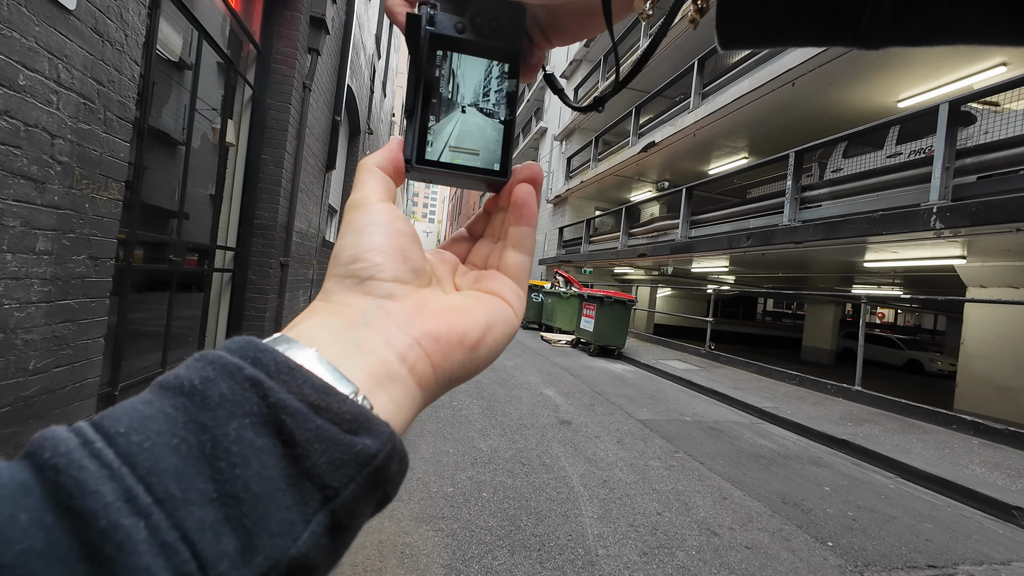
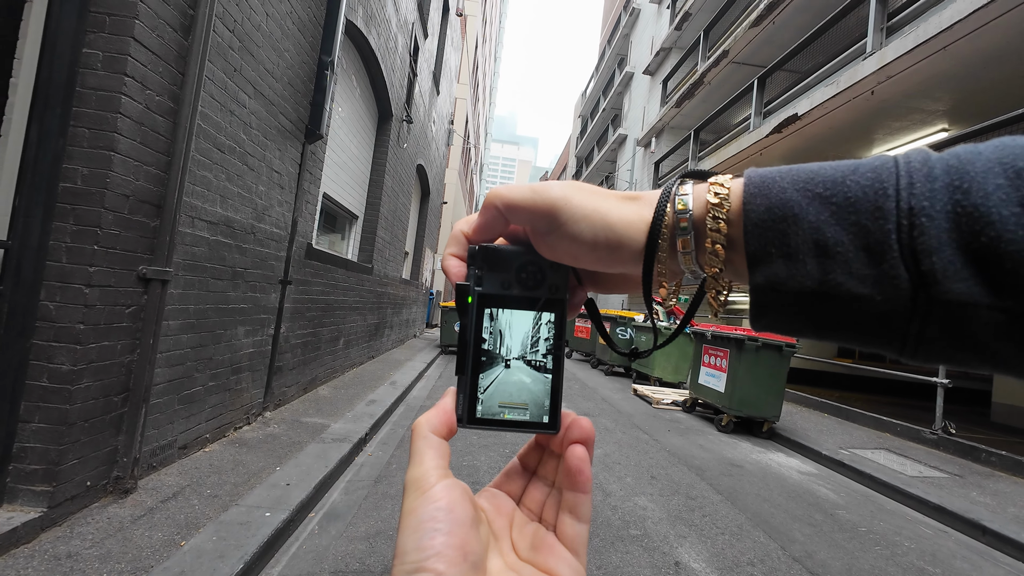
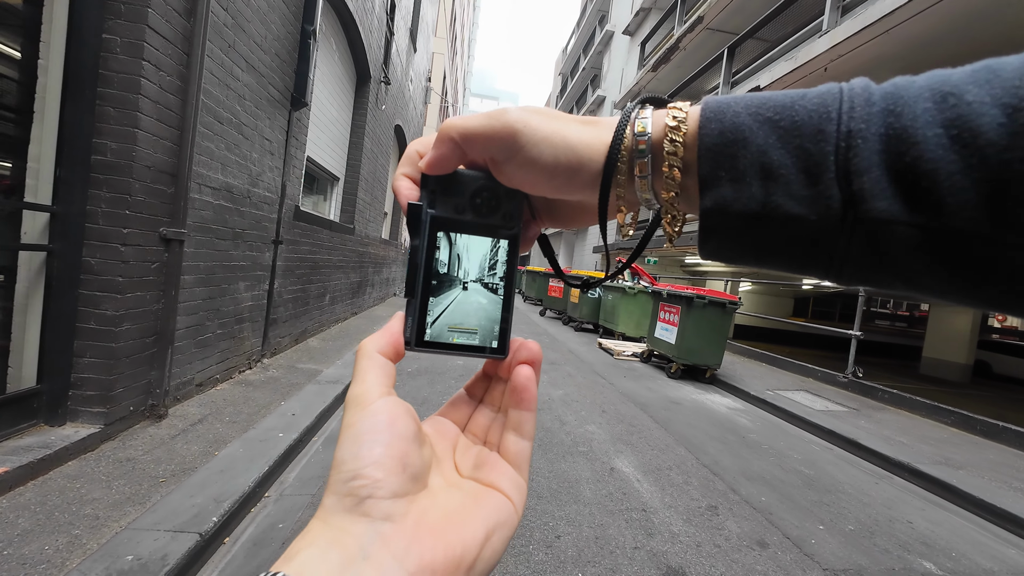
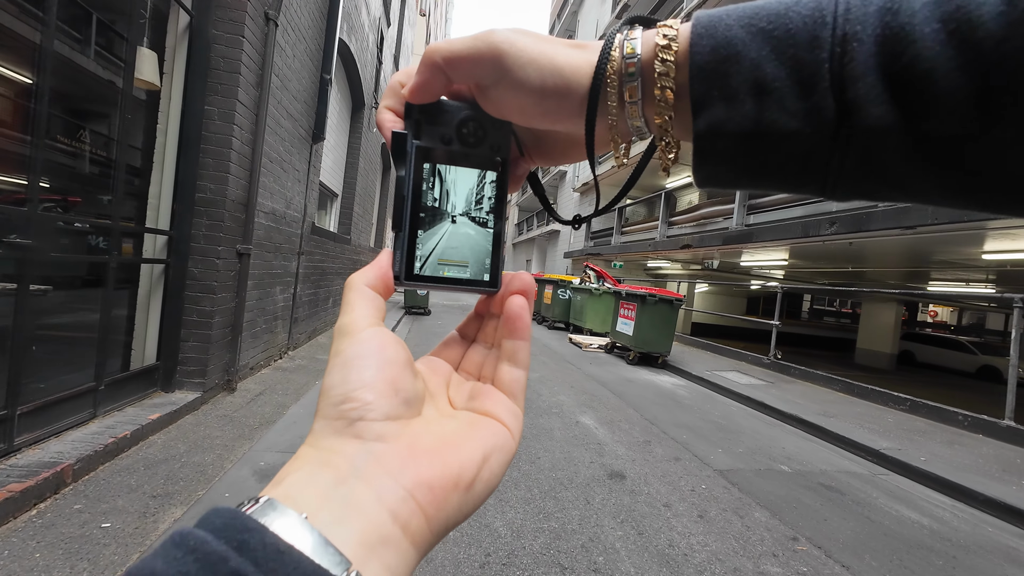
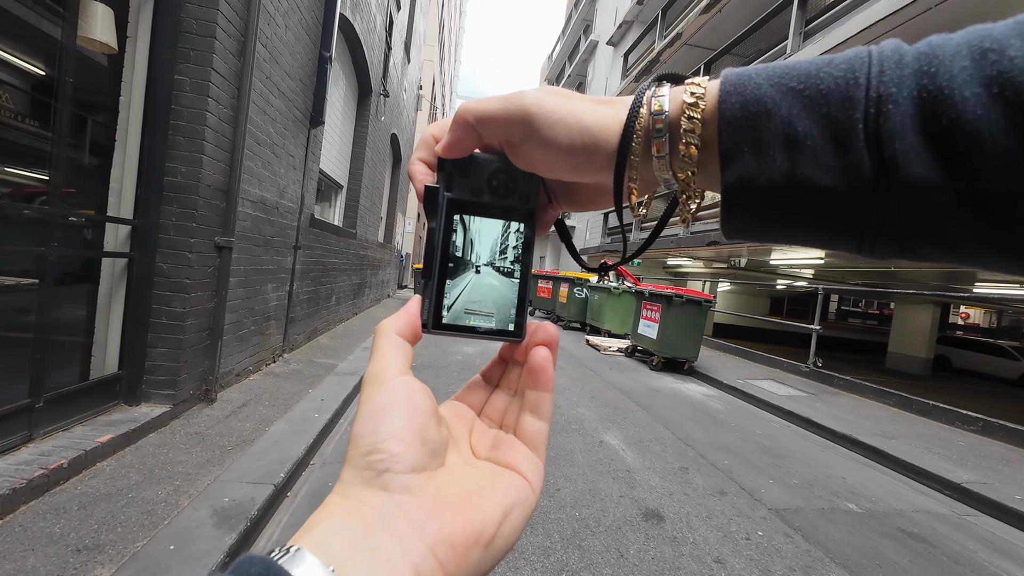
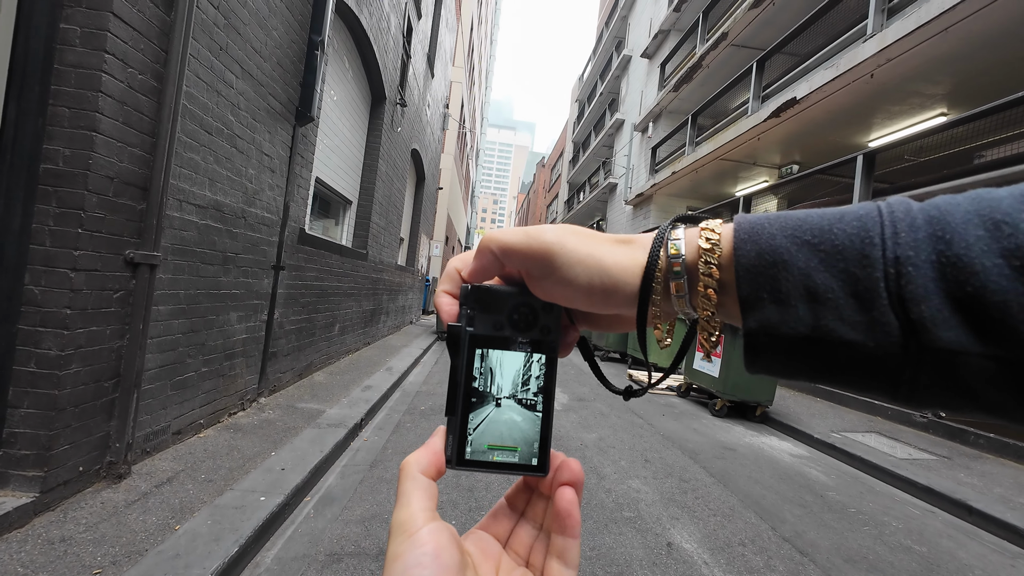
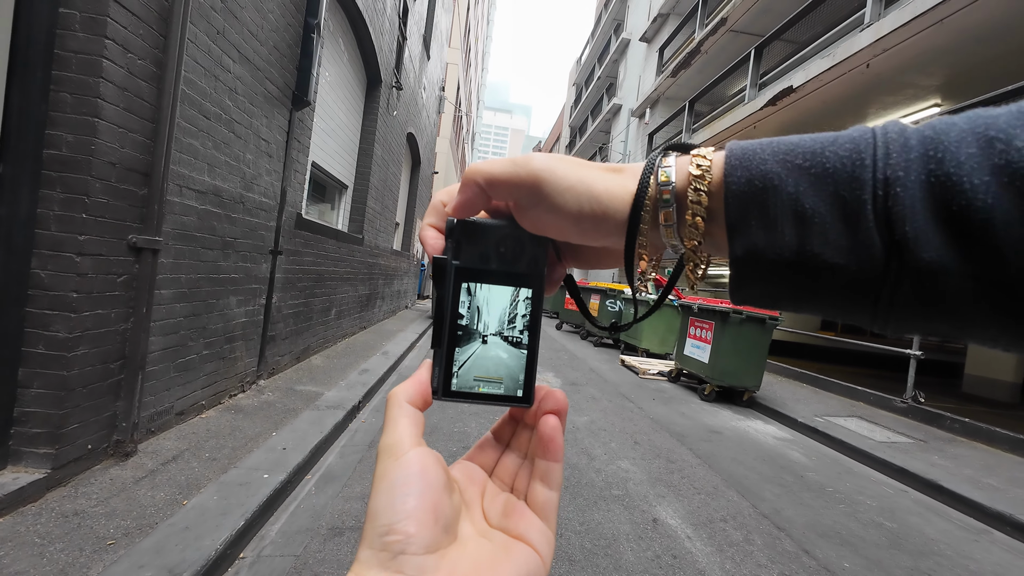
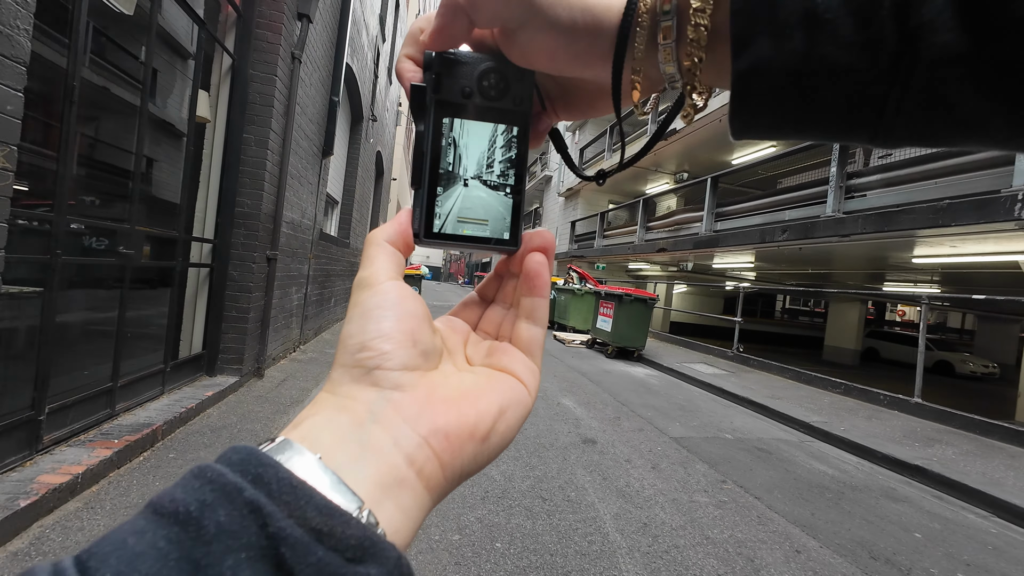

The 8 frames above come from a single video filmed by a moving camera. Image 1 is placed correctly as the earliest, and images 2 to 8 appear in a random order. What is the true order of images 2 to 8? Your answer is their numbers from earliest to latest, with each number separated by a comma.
8, 4, 5, 3, 7, 6, 2
